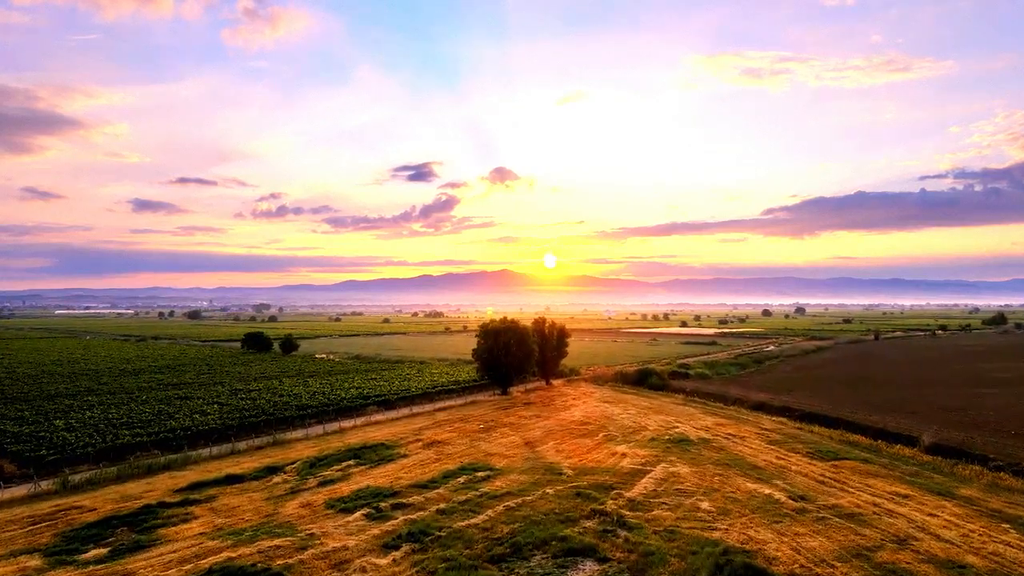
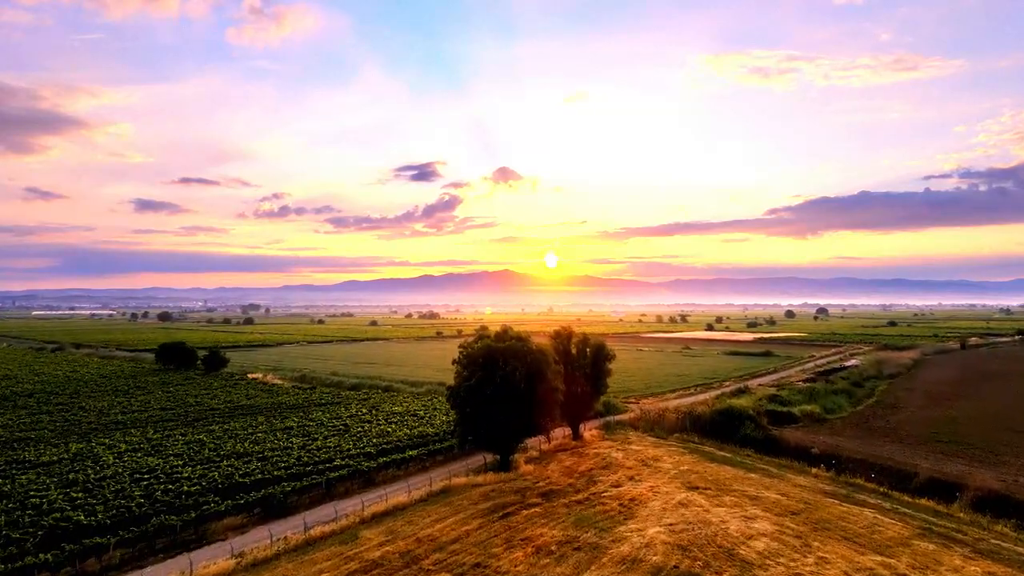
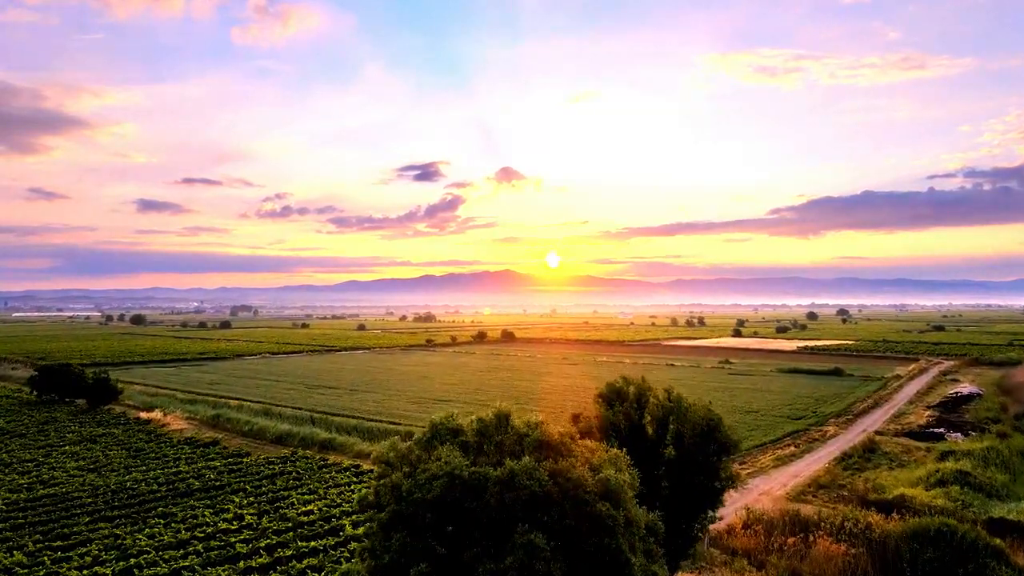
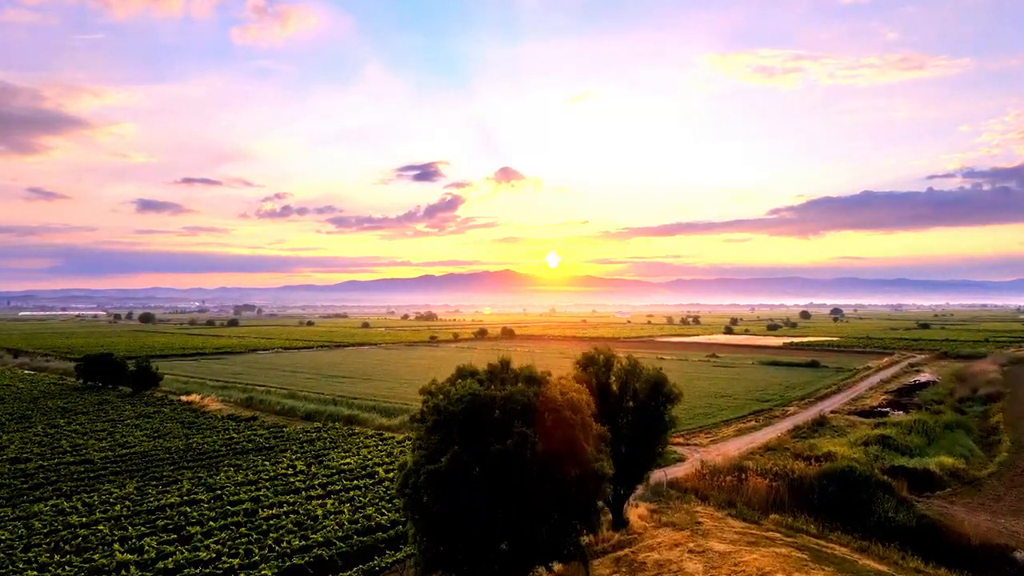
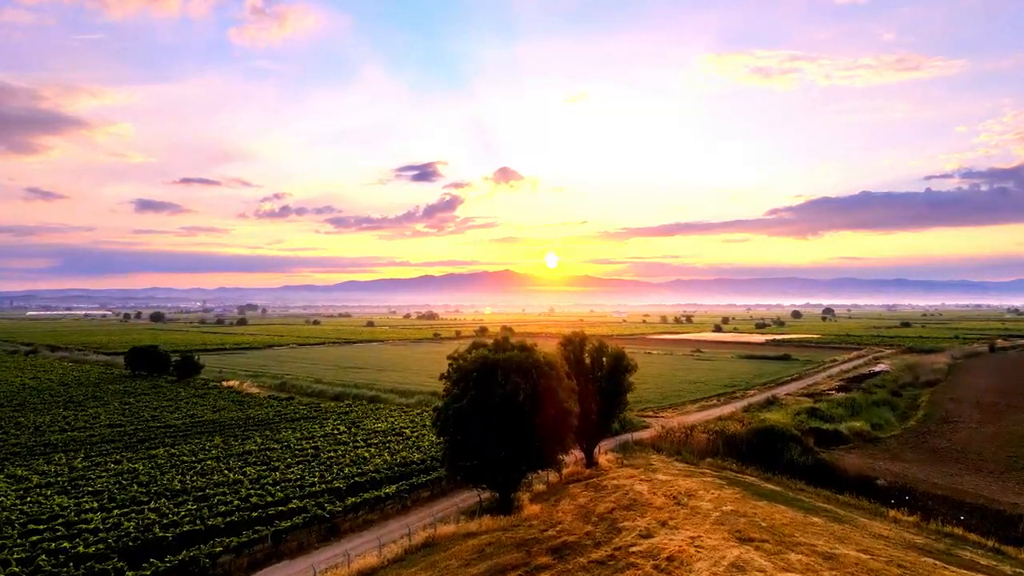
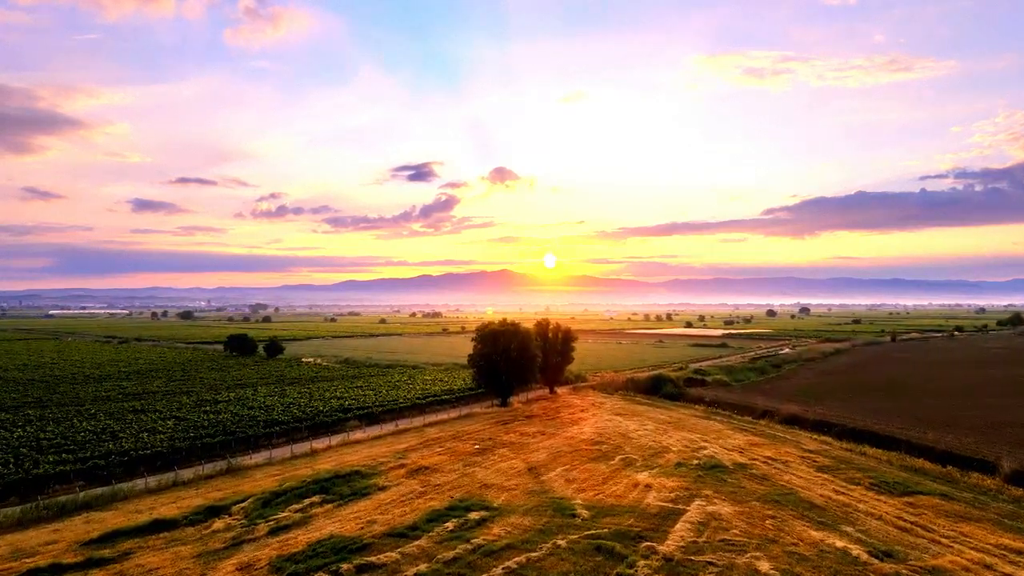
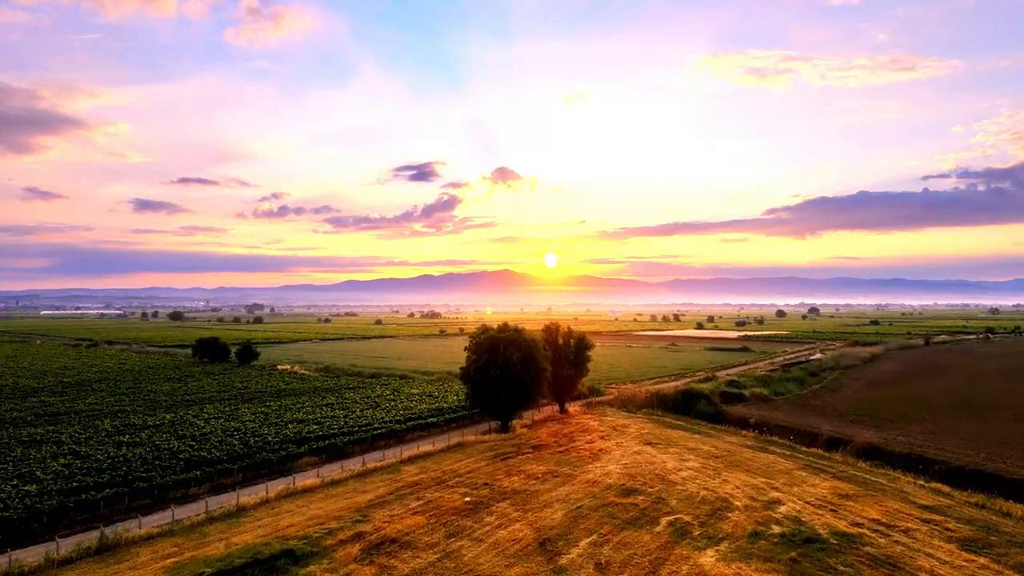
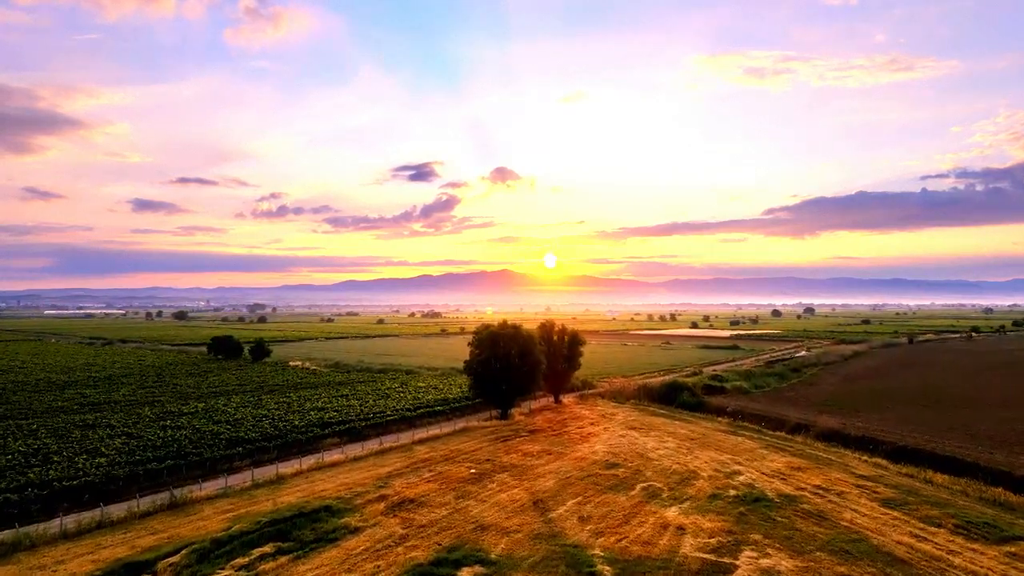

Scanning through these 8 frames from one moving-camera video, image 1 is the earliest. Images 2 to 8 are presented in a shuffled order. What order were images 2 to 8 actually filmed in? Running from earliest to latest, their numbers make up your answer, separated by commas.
6, 8, 7, 2, 5, 4, 3
